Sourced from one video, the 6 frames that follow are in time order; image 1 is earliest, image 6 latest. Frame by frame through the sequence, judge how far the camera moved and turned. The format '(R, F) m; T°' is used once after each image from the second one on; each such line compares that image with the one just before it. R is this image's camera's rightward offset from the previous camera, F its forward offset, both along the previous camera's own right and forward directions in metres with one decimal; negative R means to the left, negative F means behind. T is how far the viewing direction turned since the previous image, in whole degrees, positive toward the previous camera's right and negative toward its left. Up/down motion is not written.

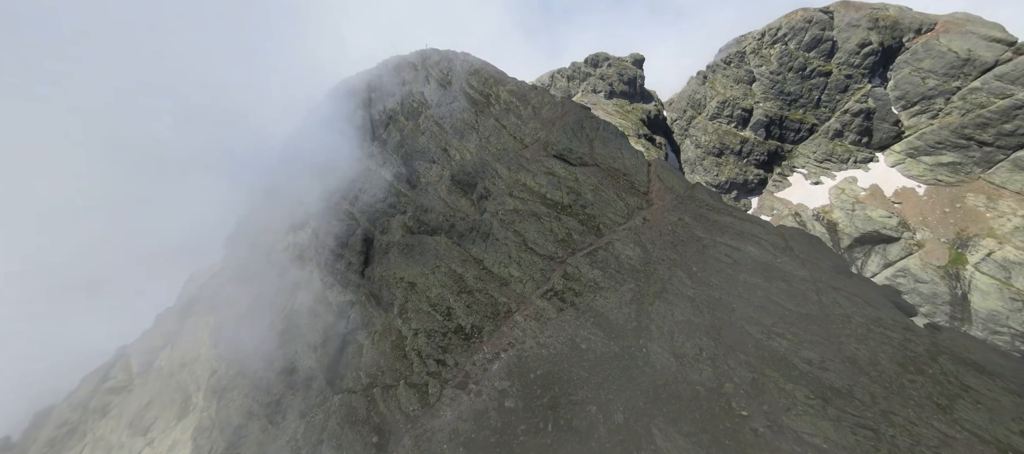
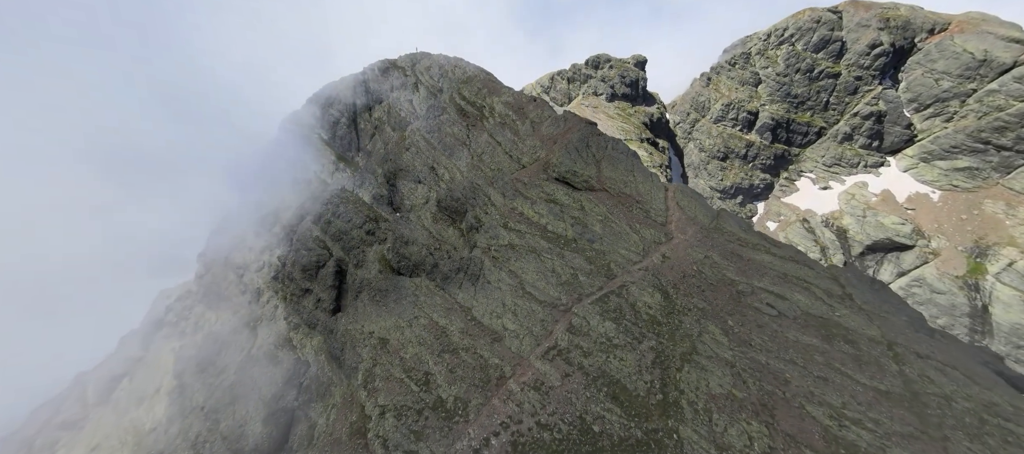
(+0.6, +8.5) m; 0°
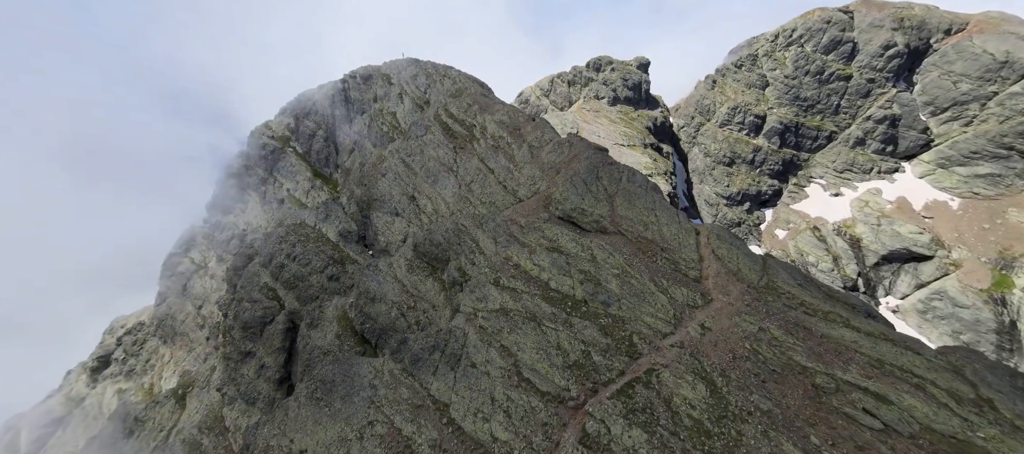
(+0.6, +11.0) m; 0°
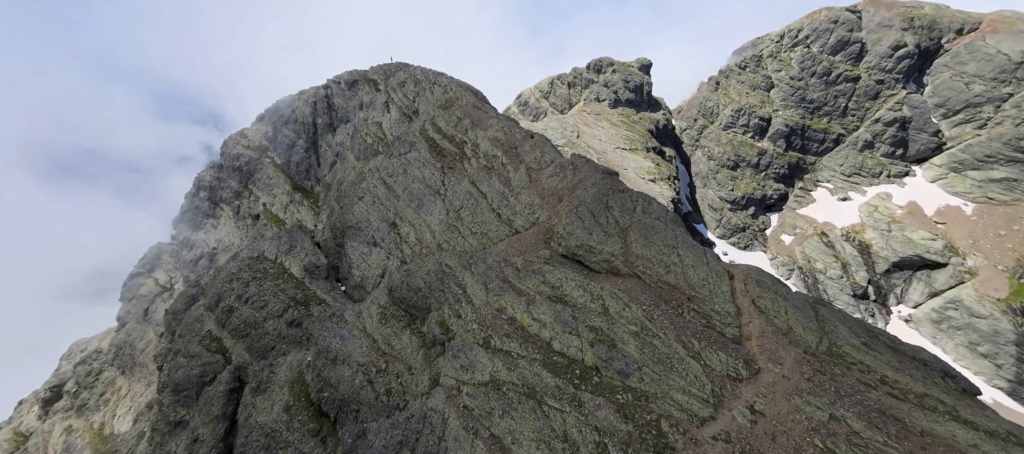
(+0.5, +7.6) m; 0°
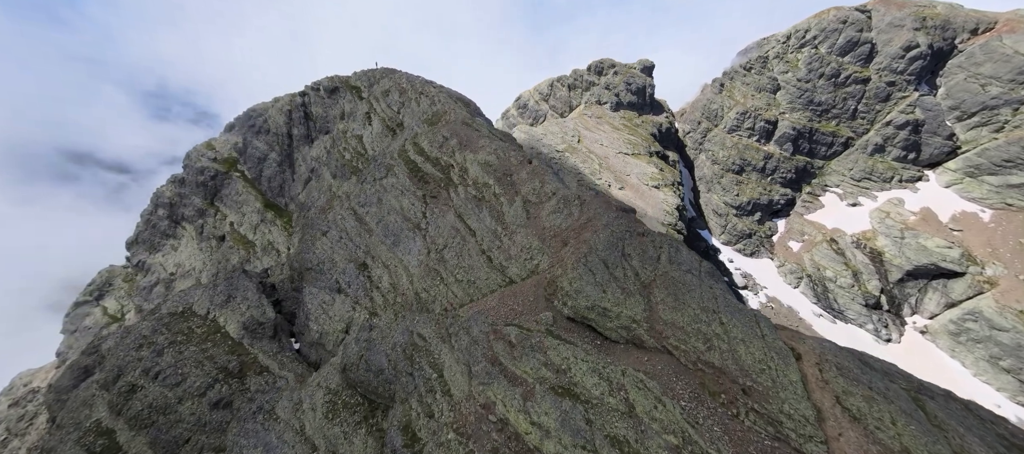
(+0.5, +8.8) m; 0°
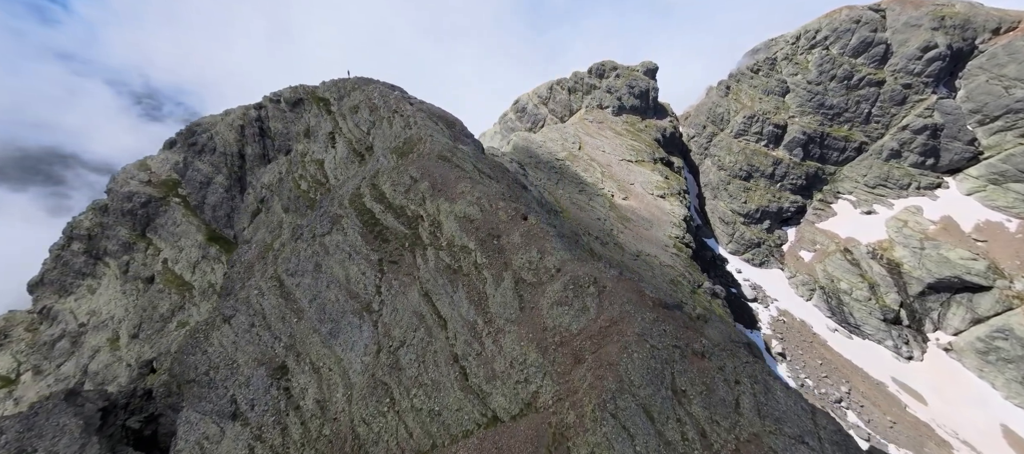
(+0.8, +12.6) m; 0°
